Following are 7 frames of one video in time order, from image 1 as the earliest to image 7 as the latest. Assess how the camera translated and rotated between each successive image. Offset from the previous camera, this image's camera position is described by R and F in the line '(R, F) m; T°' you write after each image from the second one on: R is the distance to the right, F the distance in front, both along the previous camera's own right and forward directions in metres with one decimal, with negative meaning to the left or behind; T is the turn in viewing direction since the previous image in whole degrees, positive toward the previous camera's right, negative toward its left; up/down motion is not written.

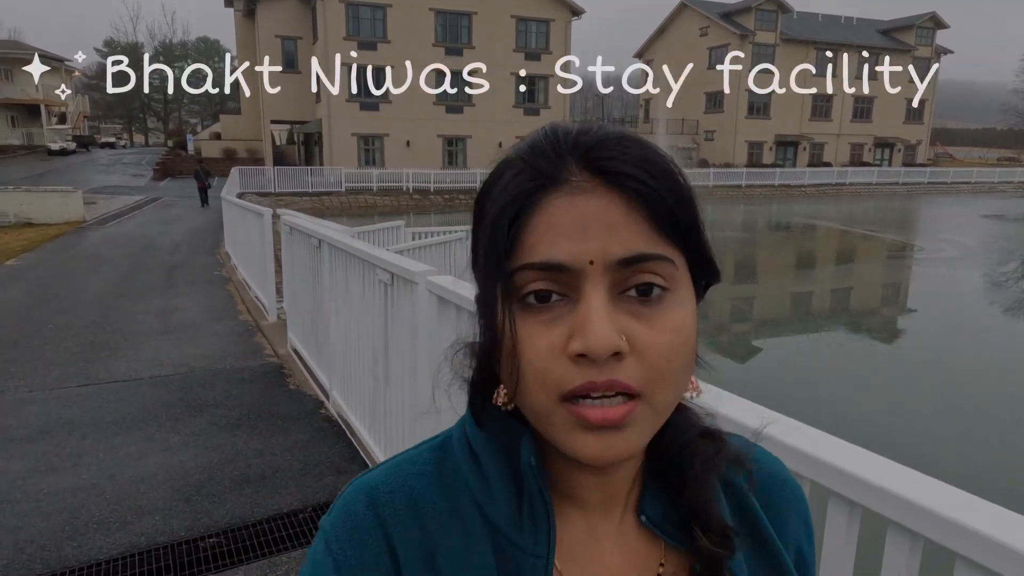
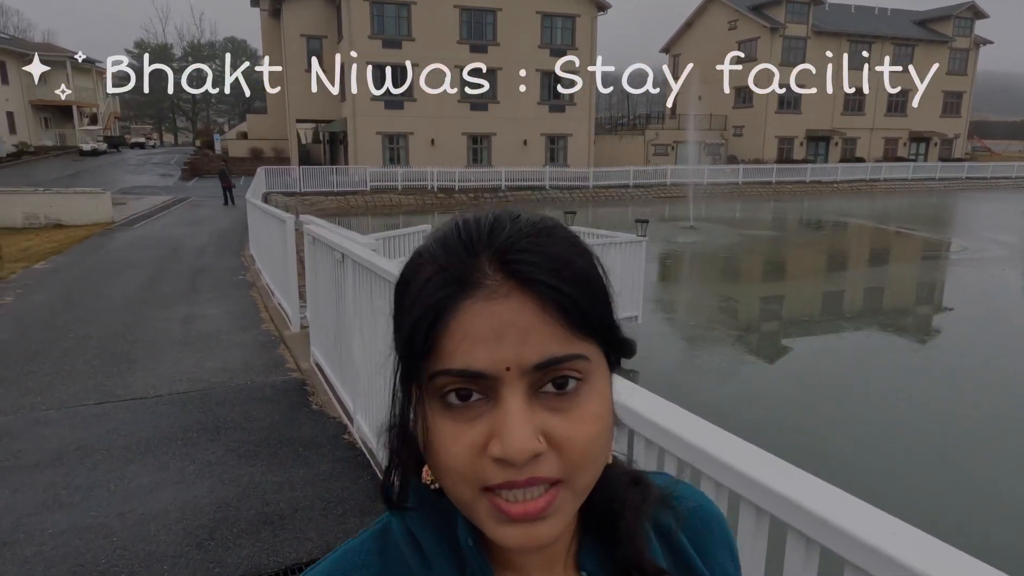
(-0.1, +0.3) m; -2°
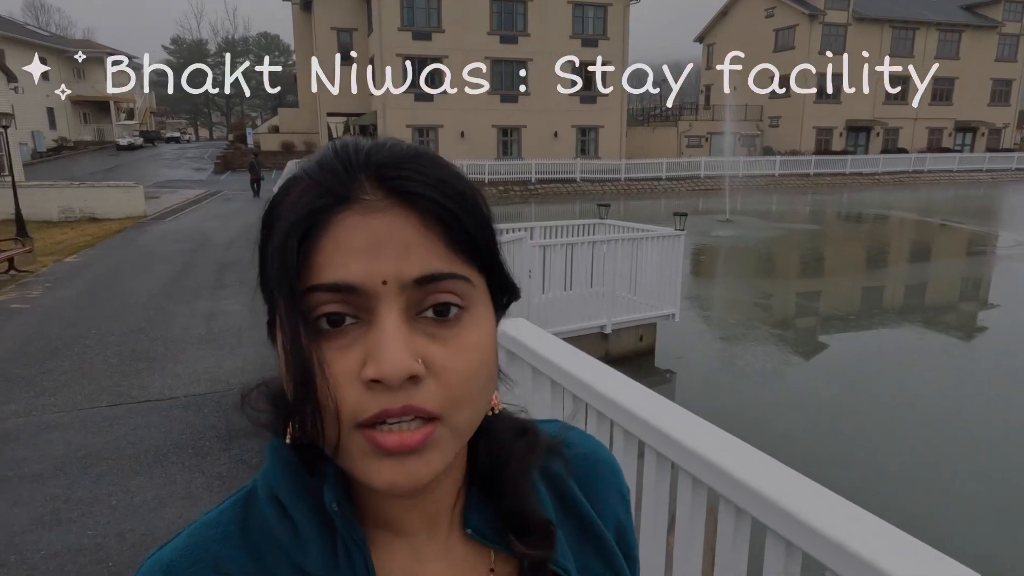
(0.0, +0.3) m; -3°
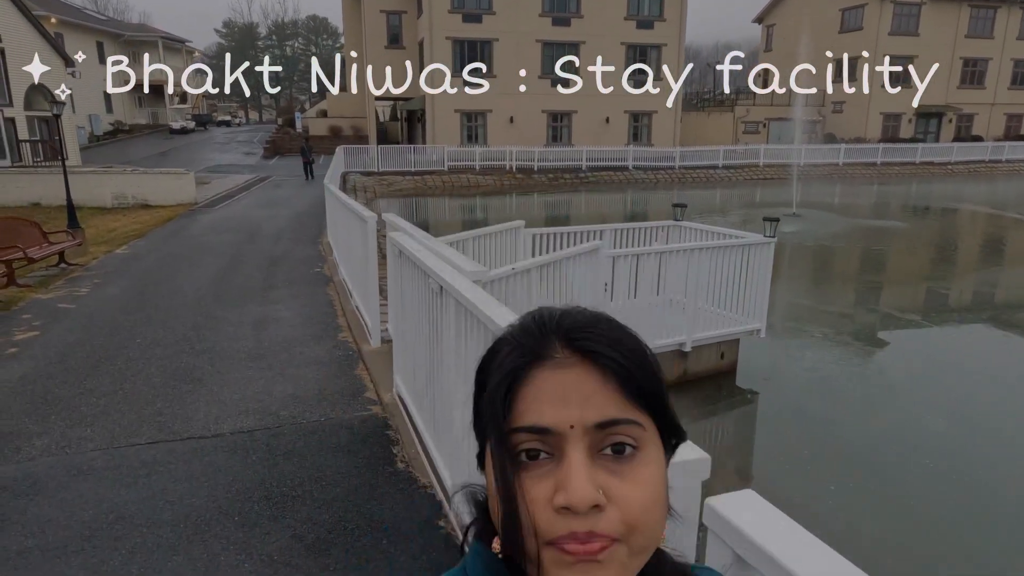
(-0.3, +0.6) m; -4°
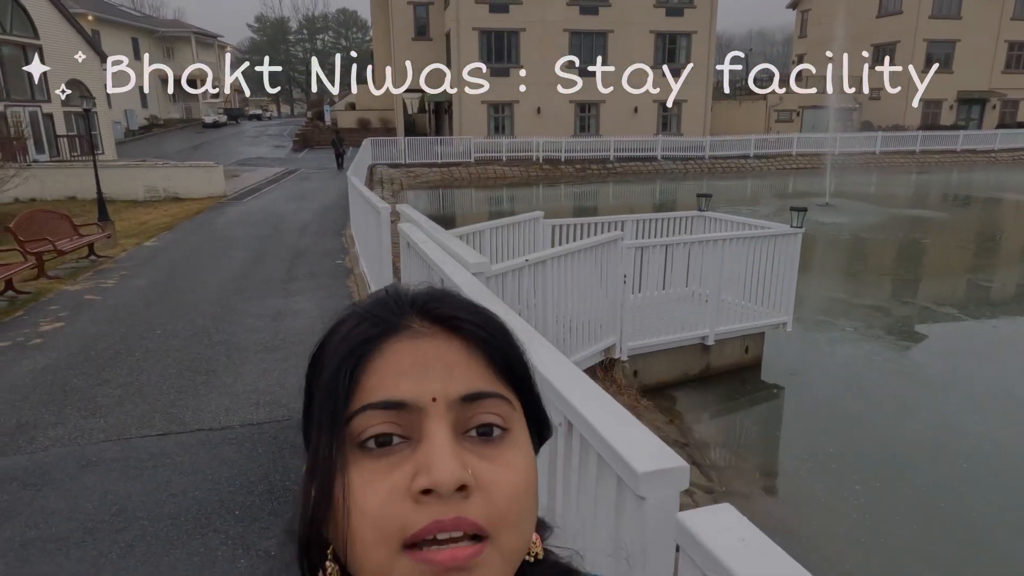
(+0.1, +0.1) m; -3°
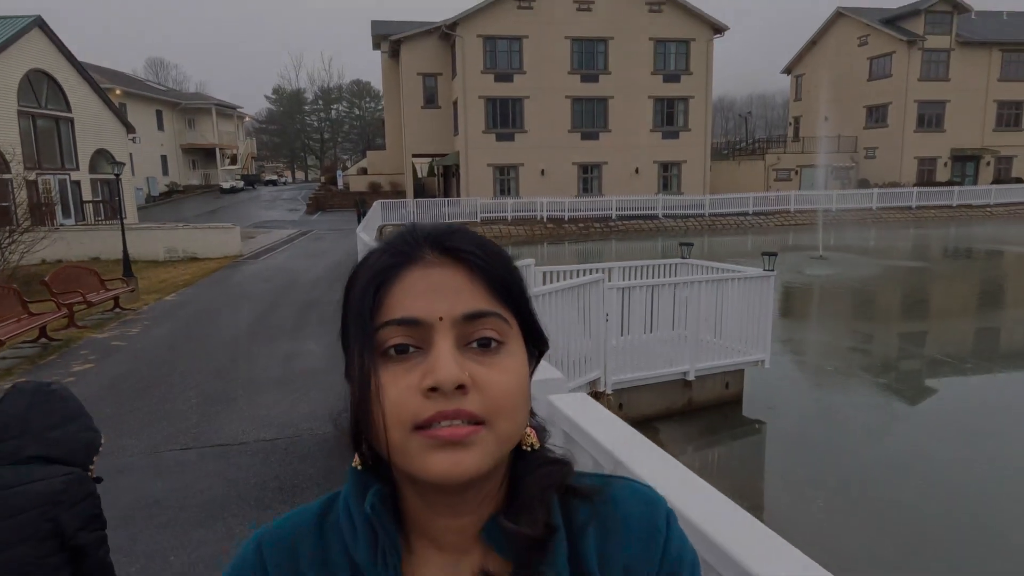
(+0.2, -0.5) m; -1°
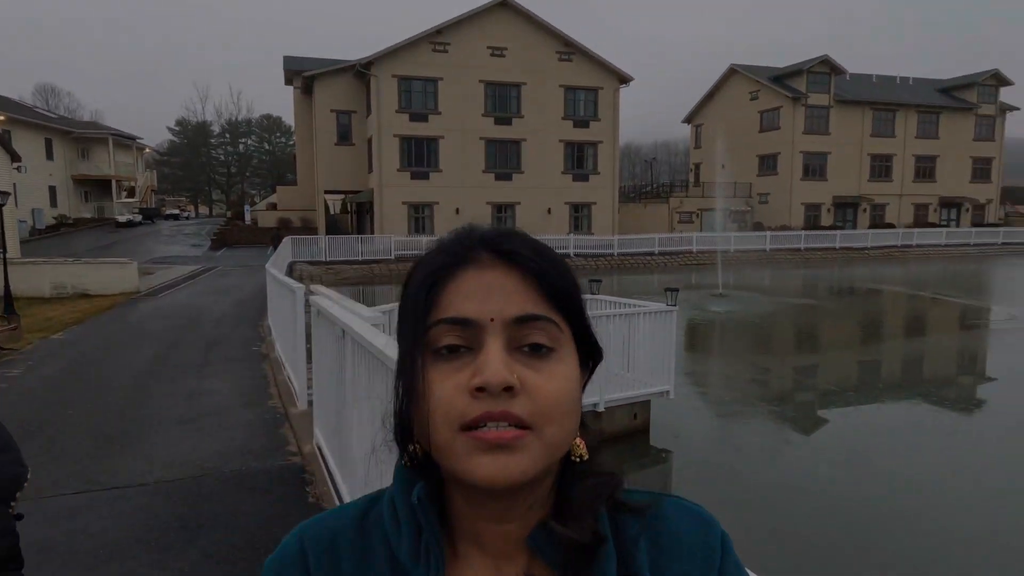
(0.0, -0.1) m; +7°
